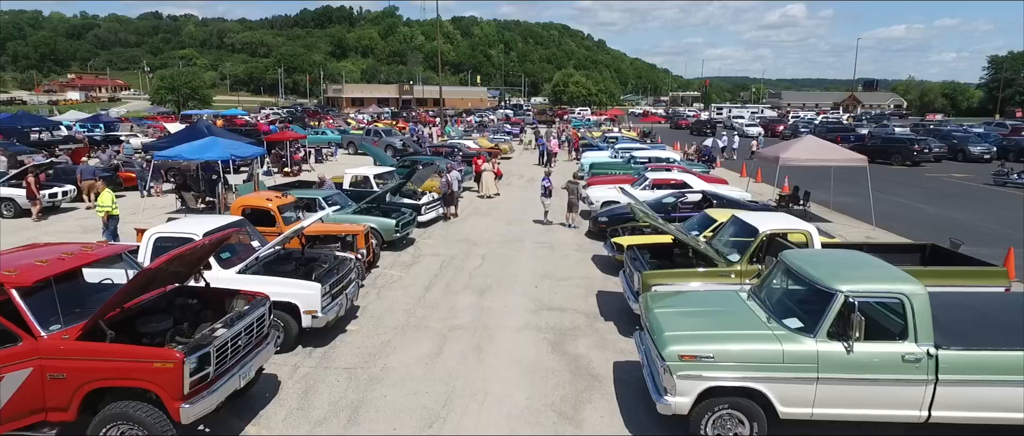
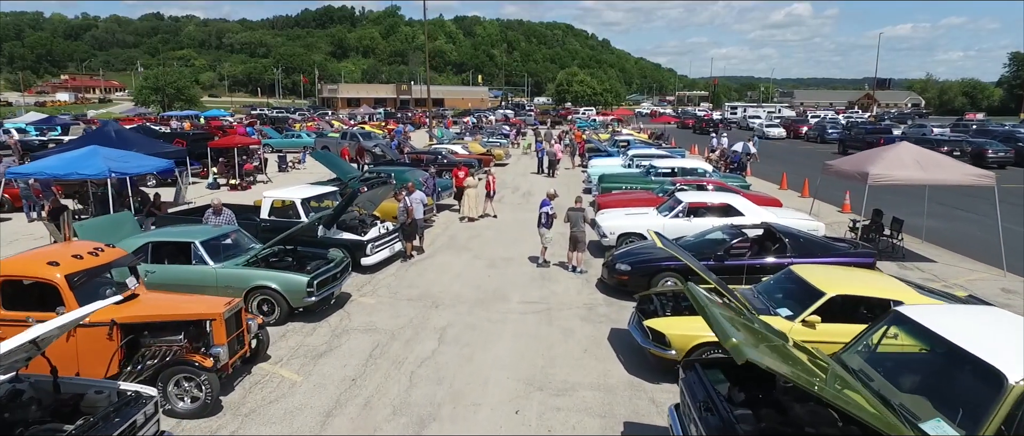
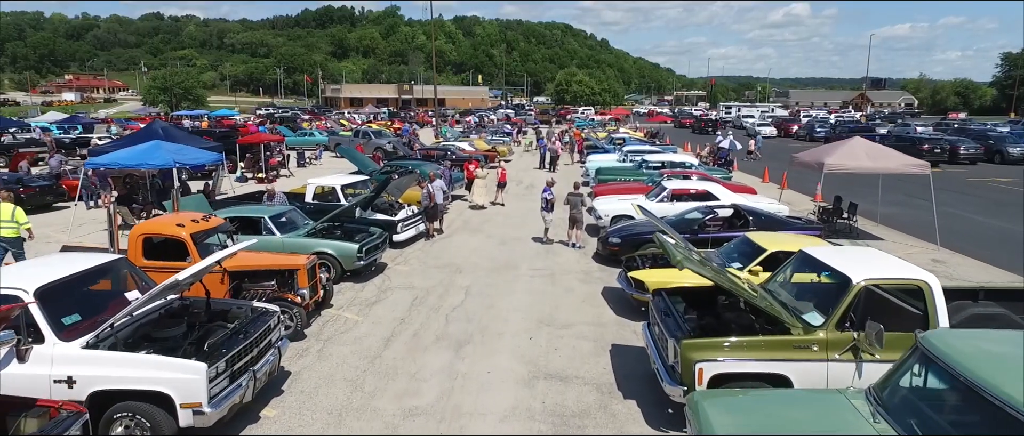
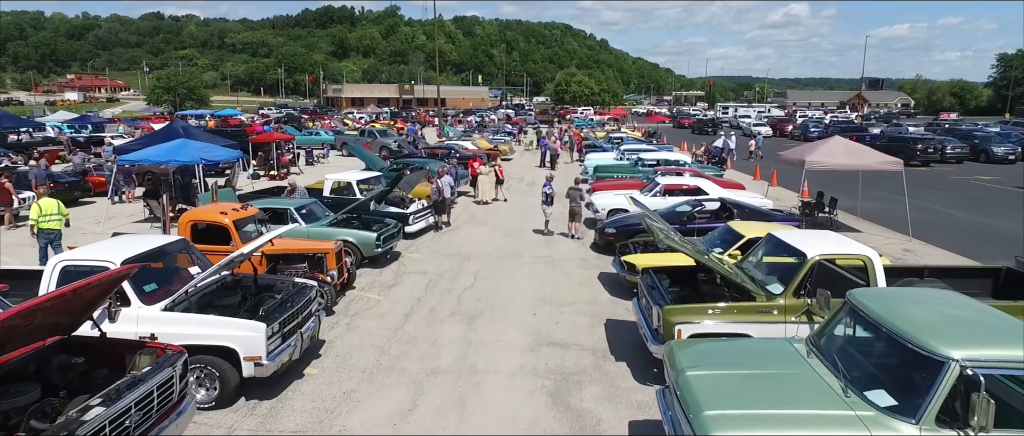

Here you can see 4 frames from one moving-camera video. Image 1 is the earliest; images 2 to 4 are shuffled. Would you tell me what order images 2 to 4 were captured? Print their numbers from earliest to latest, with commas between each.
4, 3, 2
